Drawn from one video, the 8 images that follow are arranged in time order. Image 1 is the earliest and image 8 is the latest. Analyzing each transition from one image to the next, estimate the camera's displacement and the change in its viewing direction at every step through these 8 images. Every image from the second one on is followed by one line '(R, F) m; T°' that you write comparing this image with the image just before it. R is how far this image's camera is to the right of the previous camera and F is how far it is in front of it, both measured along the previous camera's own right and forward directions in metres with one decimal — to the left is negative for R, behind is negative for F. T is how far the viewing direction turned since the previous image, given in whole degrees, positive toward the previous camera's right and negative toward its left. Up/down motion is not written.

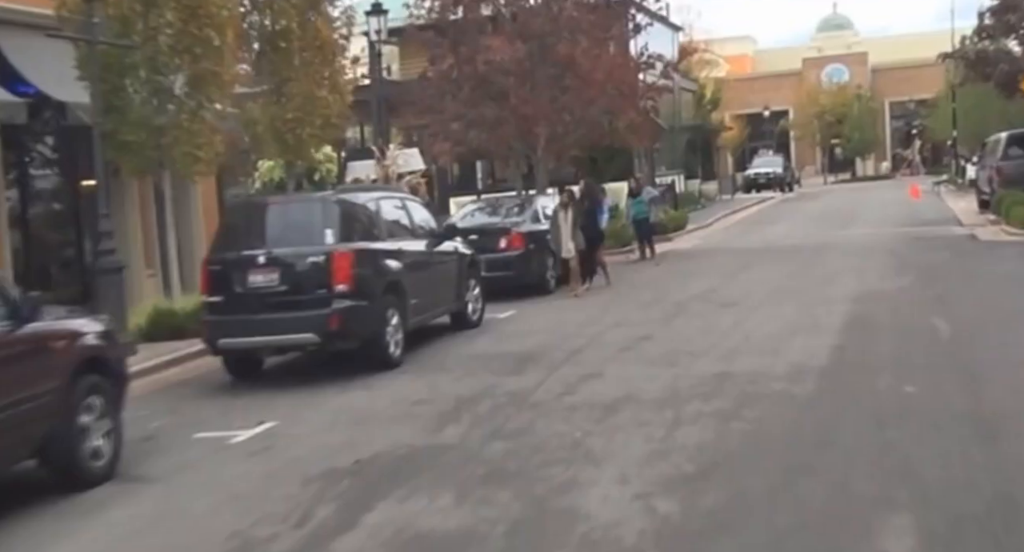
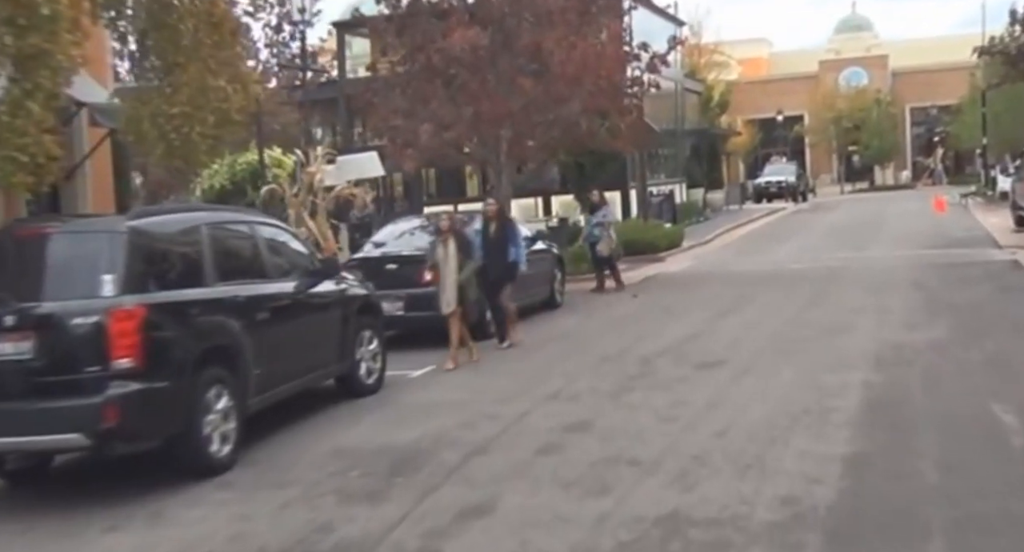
(+1.0, +3.7) m; -1°
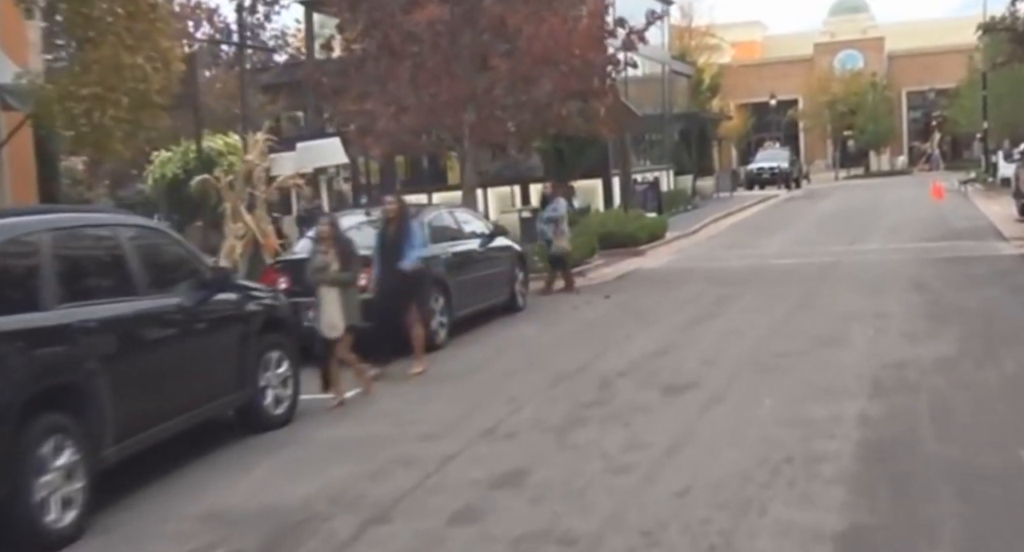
(+0.5, +1.7) m; 0°
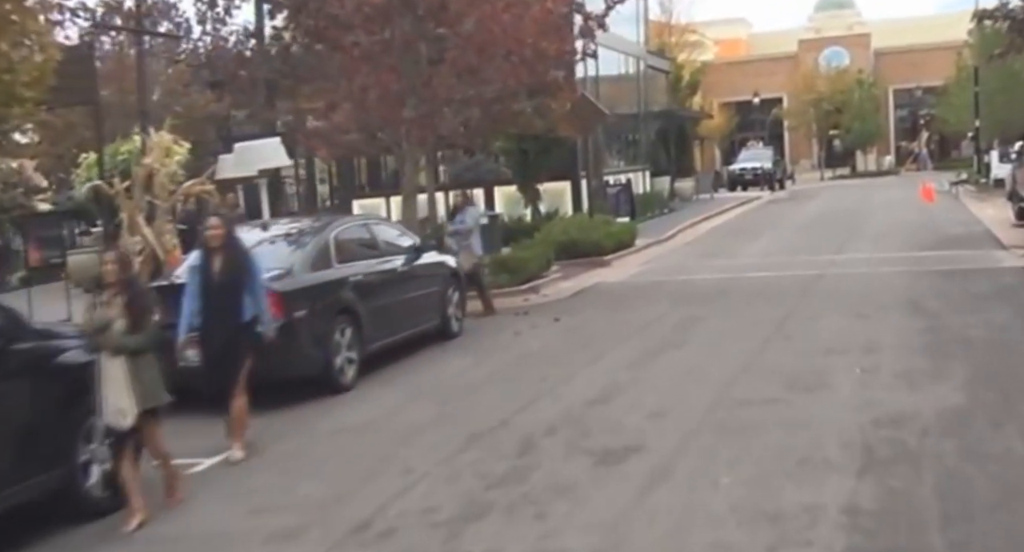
(+0.6, +2.0) m; +1°
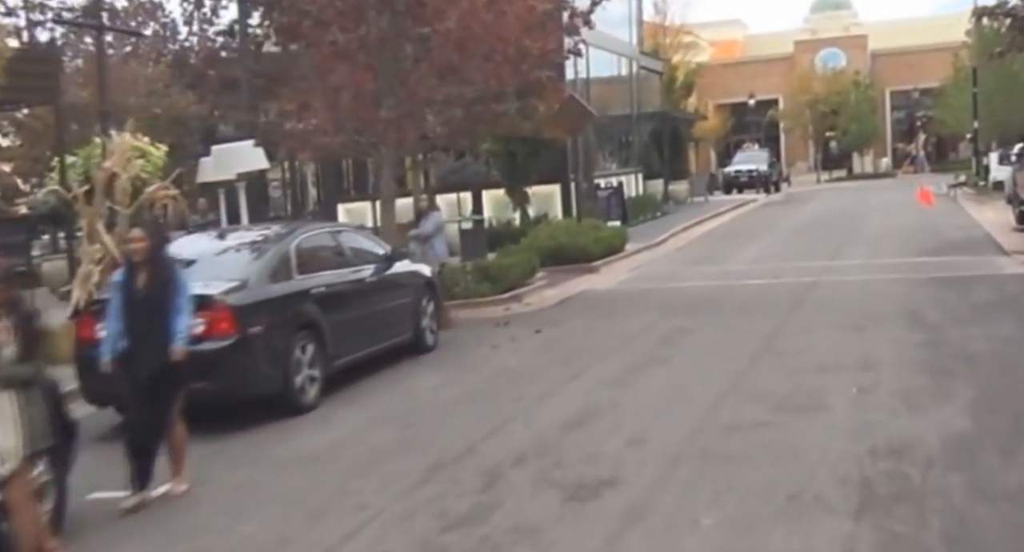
(+0.2, +0.7) m; 0°
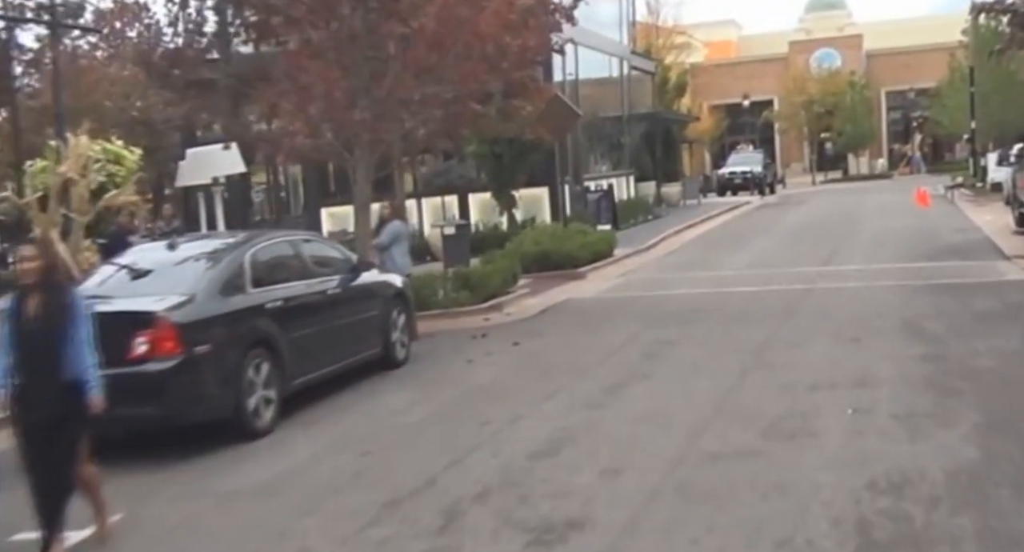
(+0.2, +0.7) m; 0°
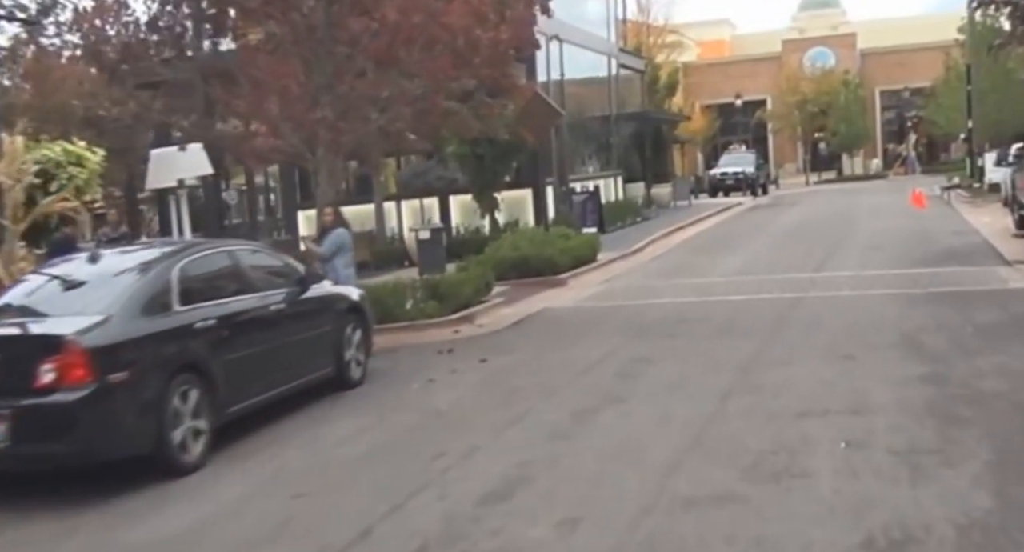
(+0.3, +0.9) m; 0°
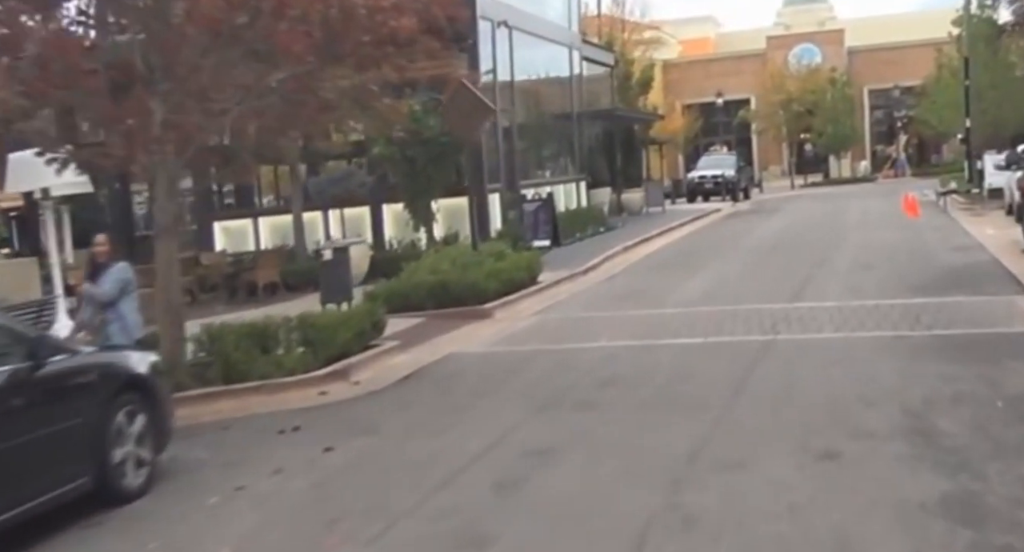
(+0.9, +3.3) m; +1°
